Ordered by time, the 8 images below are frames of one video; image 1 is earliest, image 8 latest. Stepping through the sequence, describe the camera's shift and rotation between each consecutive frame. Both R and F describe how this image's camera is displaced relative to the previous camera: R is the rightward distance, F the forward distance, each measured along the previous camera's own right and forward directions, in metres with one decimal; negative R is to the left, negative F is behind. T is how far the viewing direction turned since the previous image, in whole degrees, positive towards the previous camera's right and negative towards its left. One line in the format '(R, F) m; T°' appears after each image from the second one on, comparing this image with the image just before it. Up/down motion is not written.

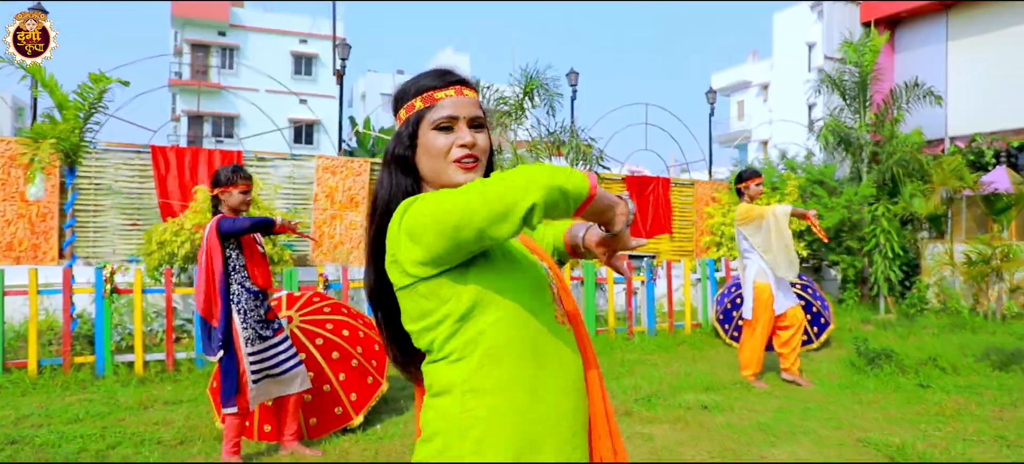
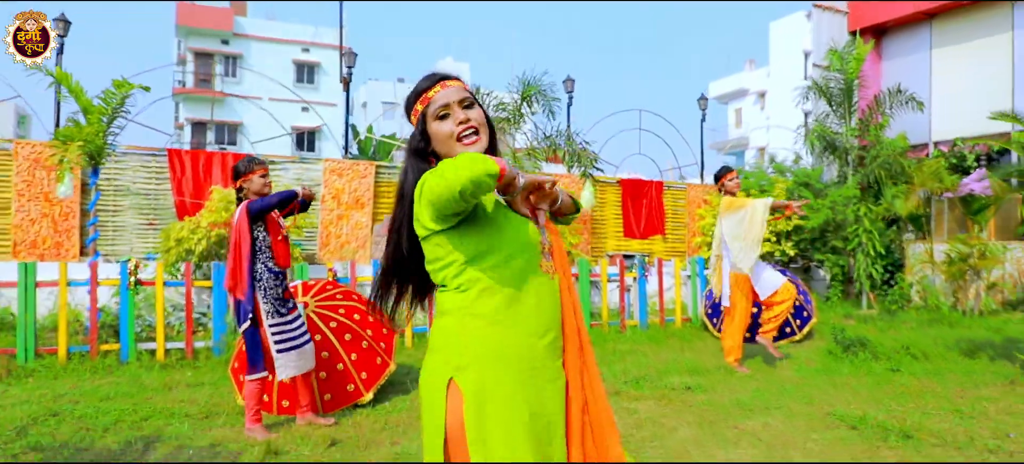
(0.0, -0.5) m; 0°
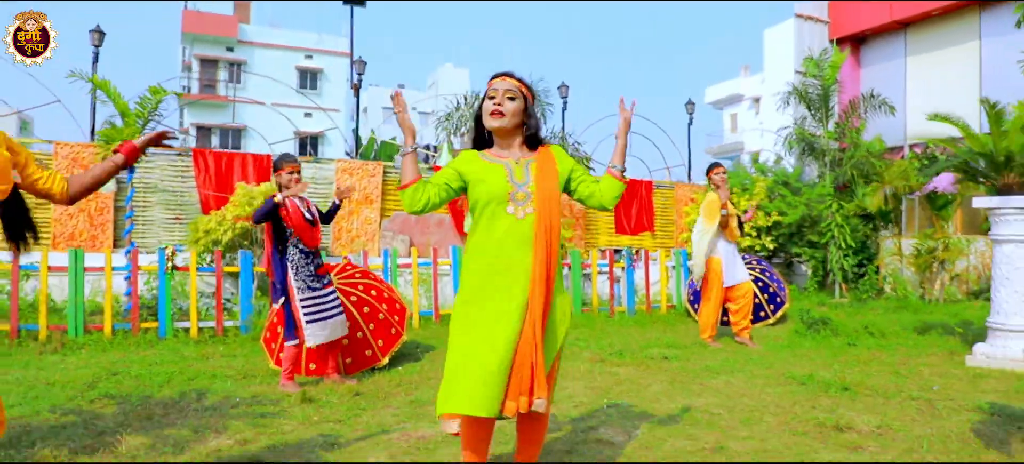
(0.0, -0.8) m; 0°
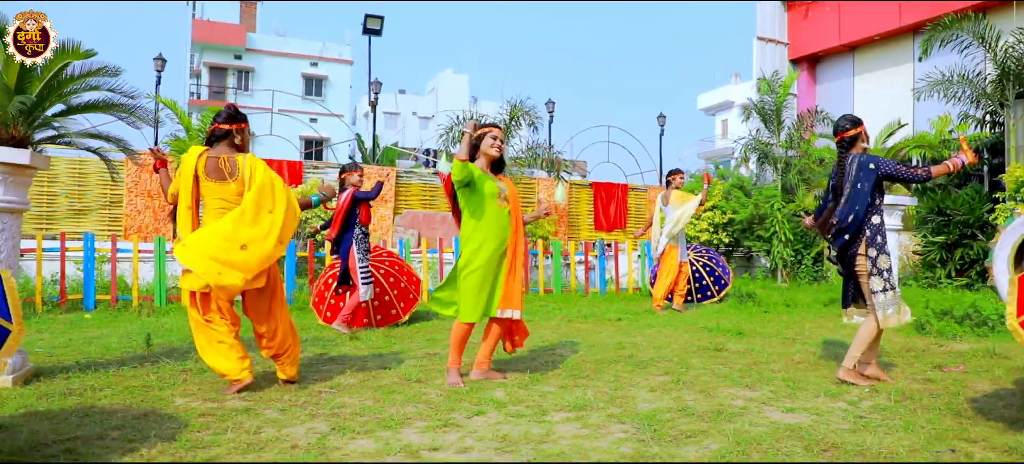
(+0.1, -2.2) m; 0°
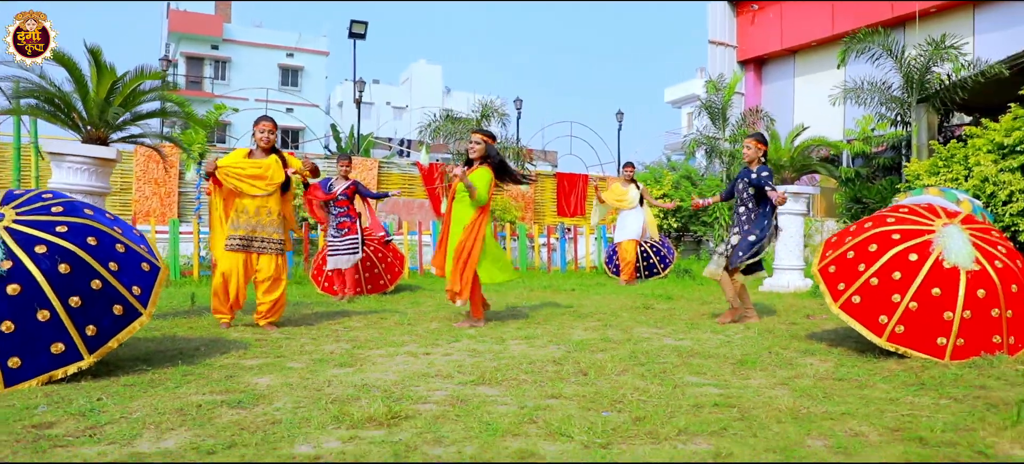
(0.0, -1.6) m; +2°
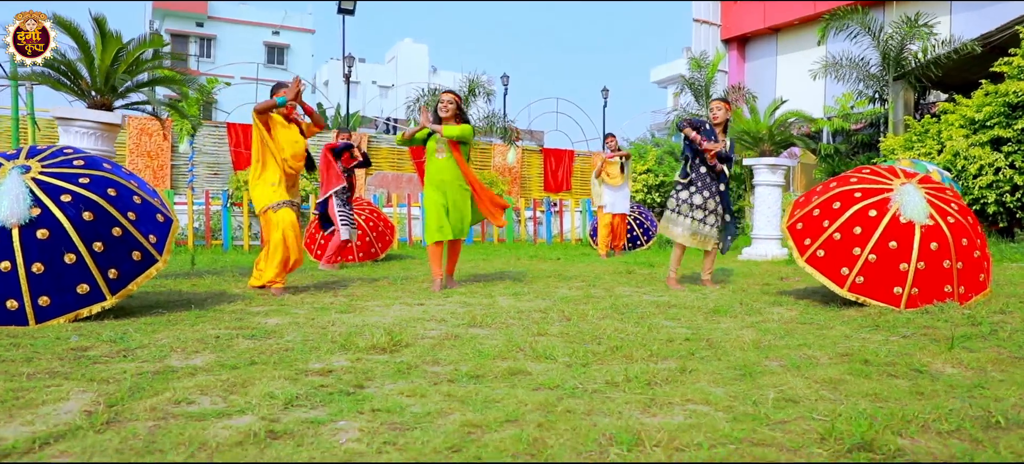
(0.0, -0.3) m; +1°
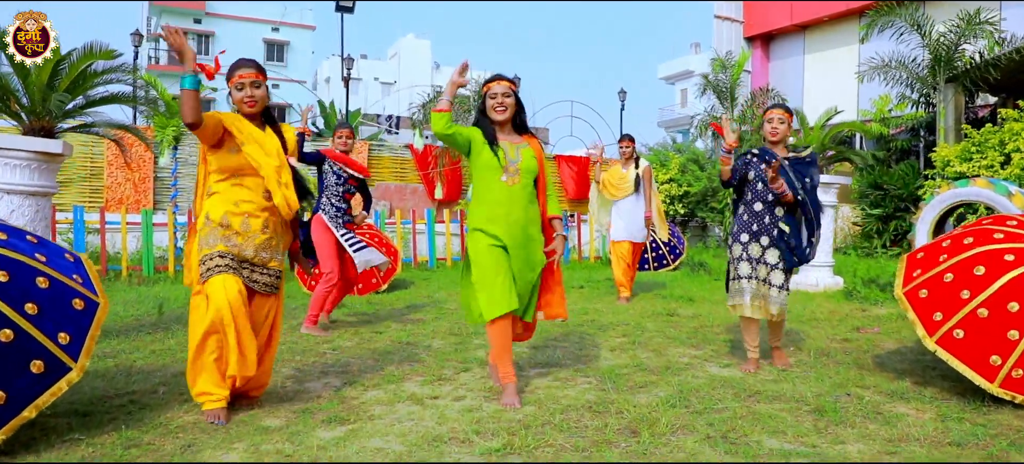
(-0.2, +1.2) m; 0°
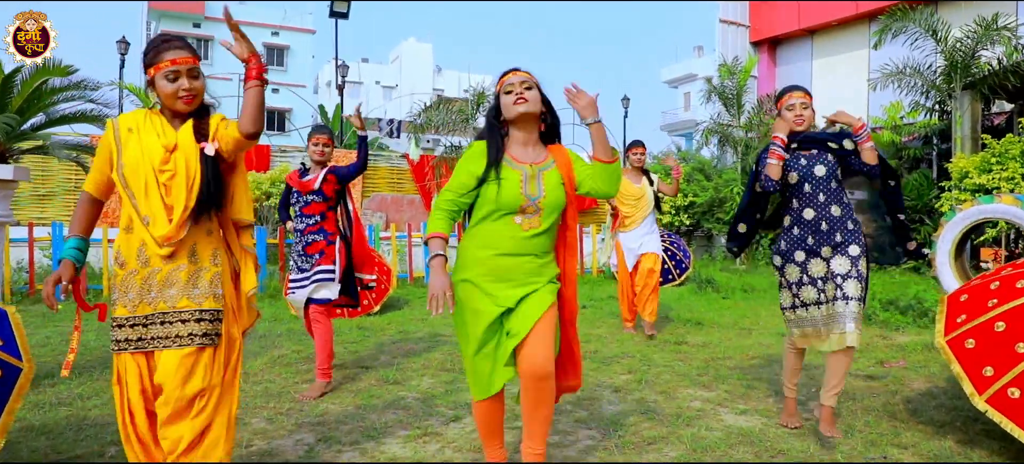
(0.0, +0.5) m; 0°
